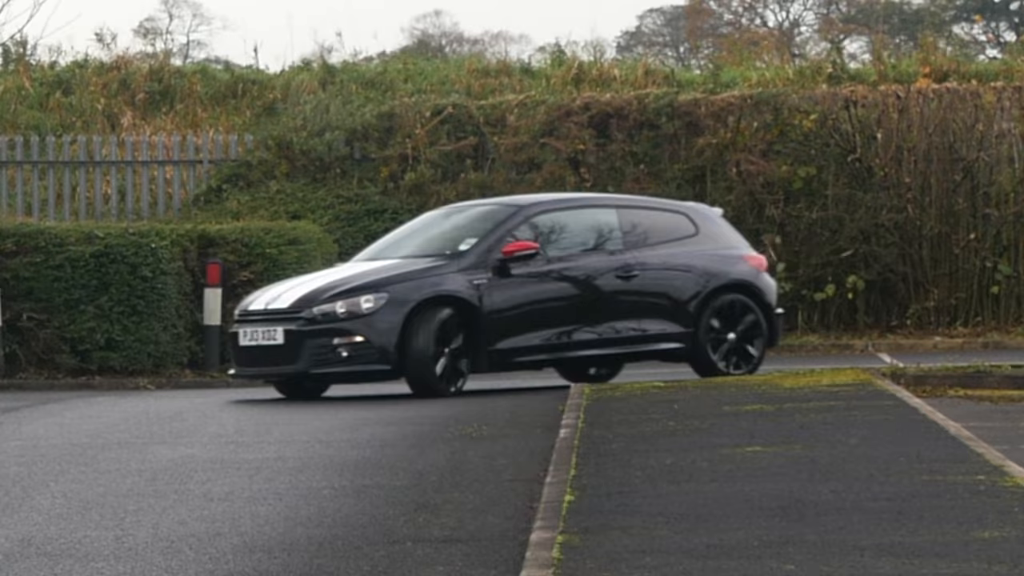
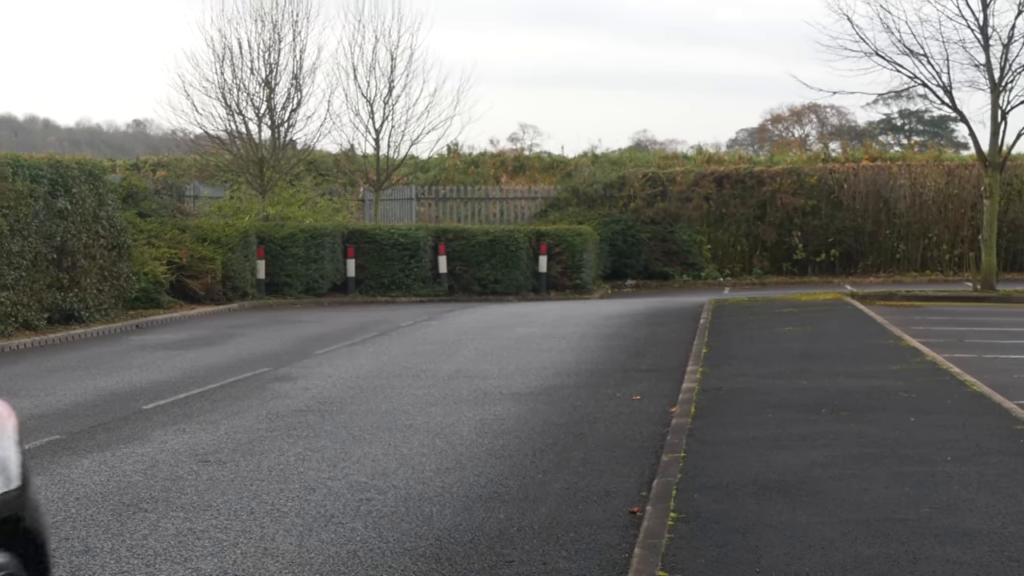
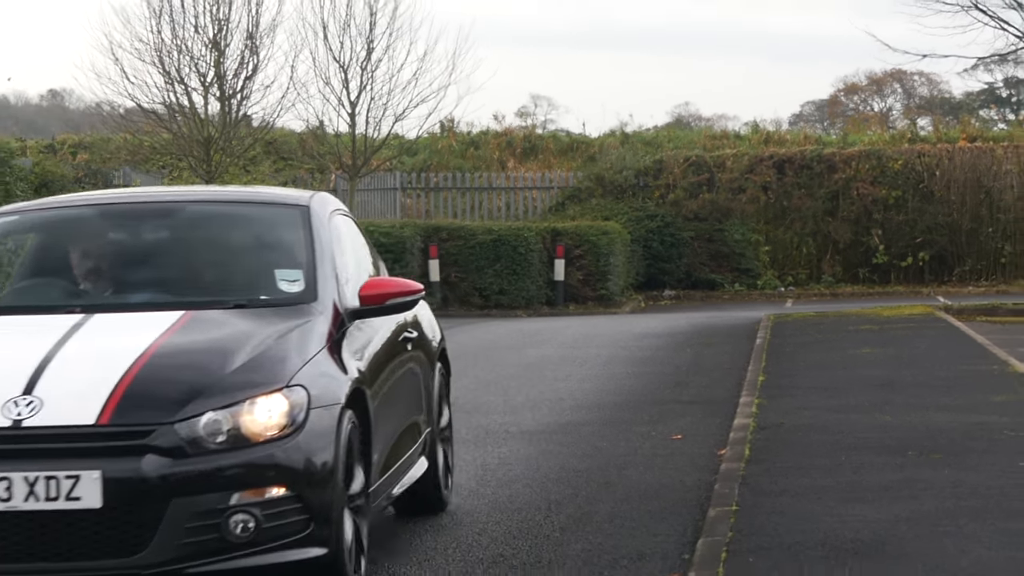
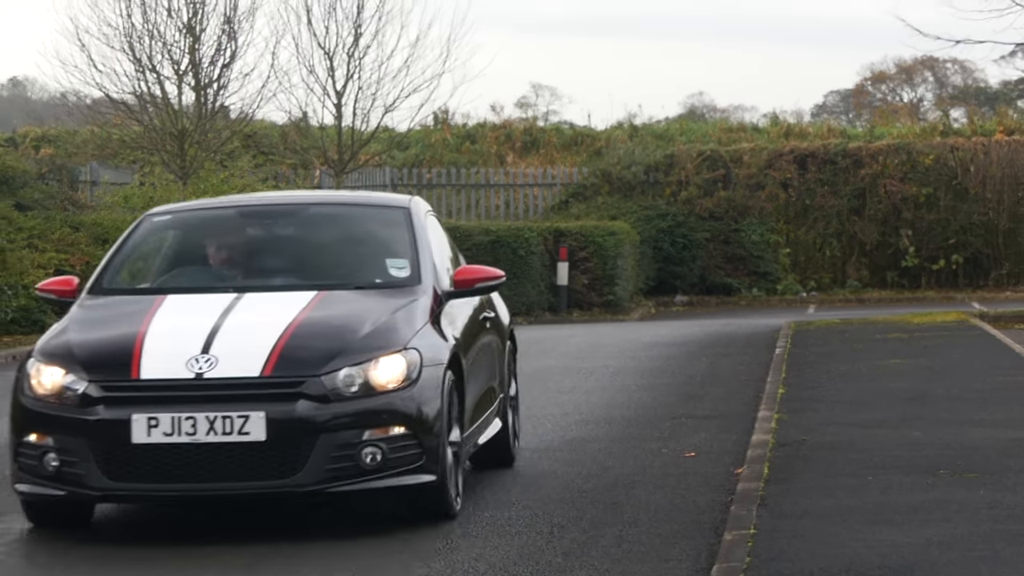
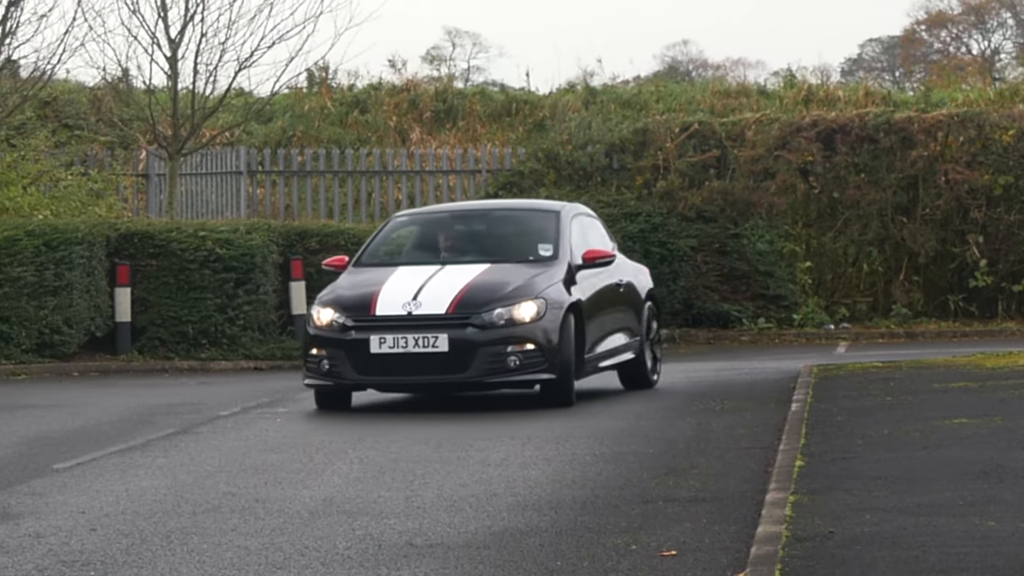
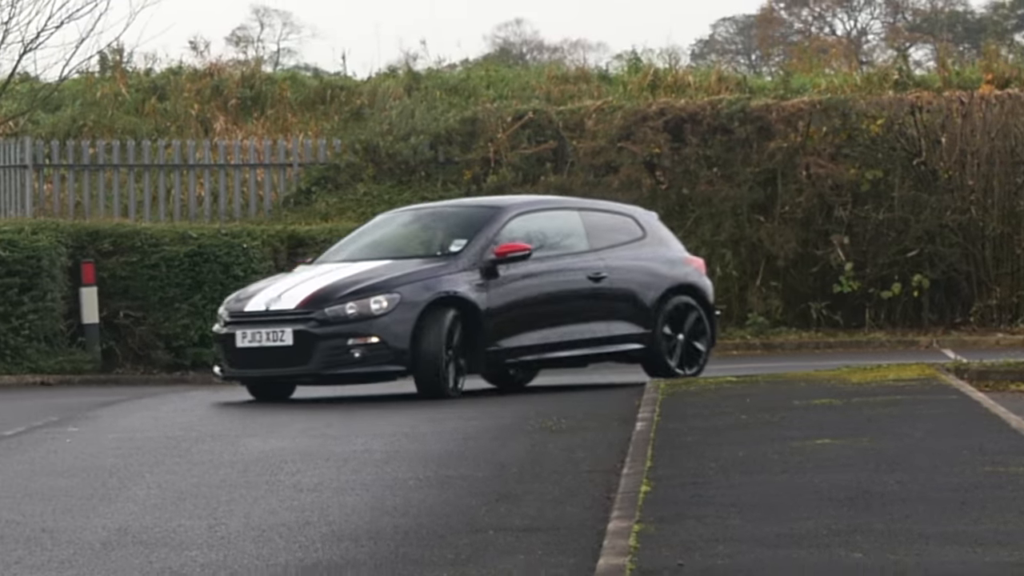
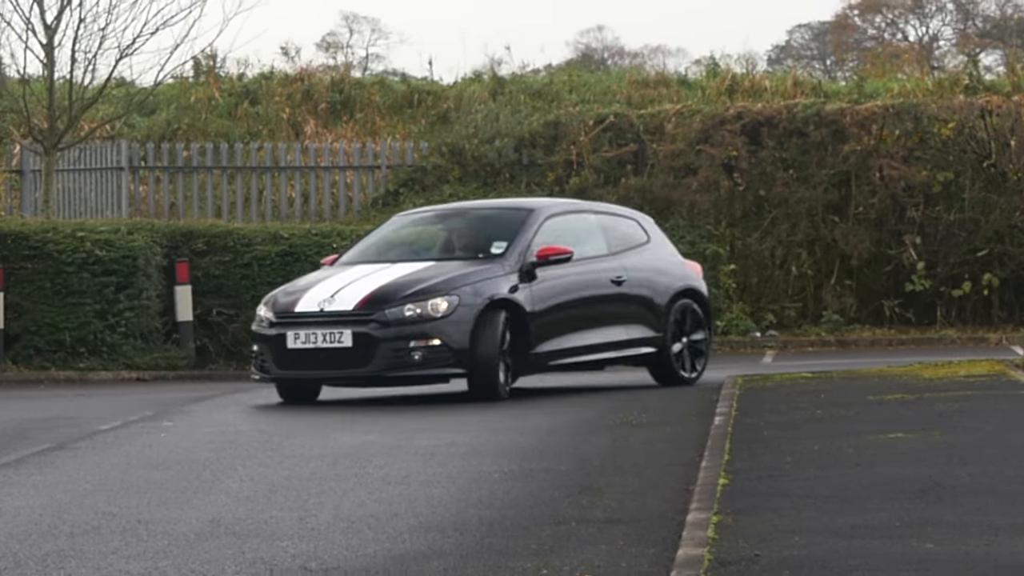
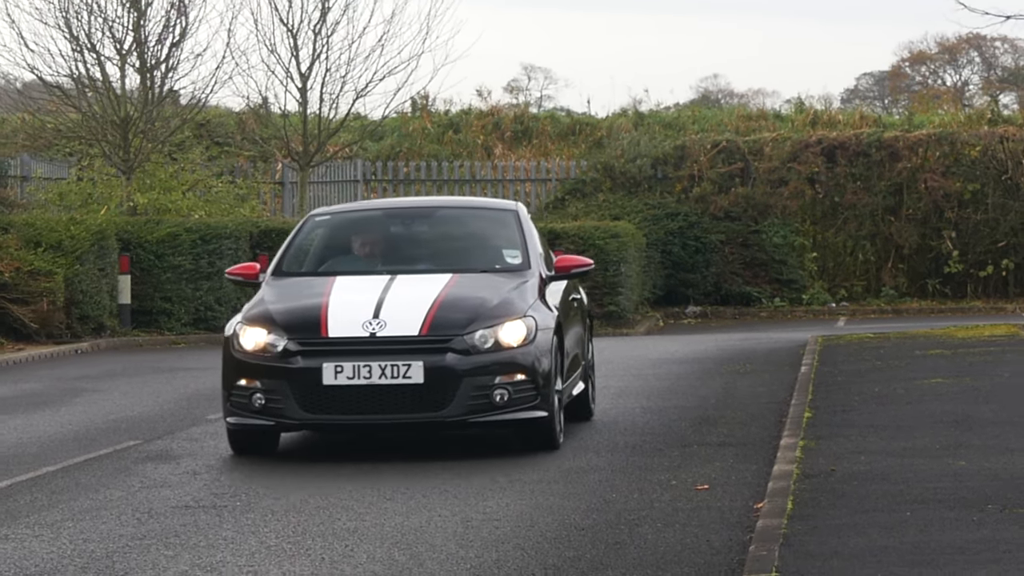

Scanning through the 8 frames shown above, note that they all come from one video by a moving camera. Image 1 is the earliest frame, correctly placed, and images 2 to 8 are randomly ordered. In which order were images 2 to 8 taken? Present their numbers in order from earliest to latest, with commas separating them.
6, 7, 5, 8, 4, 3, 2
